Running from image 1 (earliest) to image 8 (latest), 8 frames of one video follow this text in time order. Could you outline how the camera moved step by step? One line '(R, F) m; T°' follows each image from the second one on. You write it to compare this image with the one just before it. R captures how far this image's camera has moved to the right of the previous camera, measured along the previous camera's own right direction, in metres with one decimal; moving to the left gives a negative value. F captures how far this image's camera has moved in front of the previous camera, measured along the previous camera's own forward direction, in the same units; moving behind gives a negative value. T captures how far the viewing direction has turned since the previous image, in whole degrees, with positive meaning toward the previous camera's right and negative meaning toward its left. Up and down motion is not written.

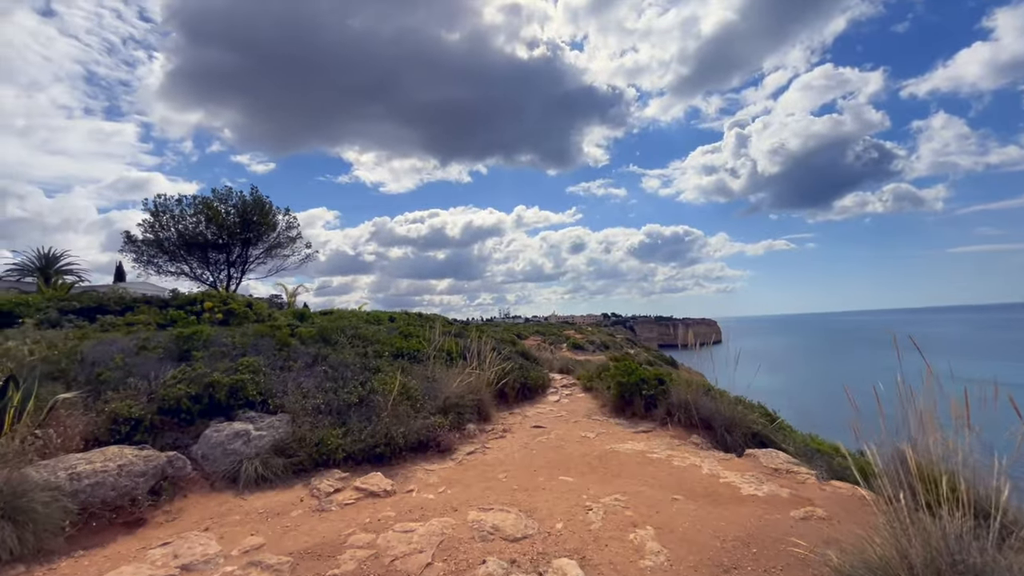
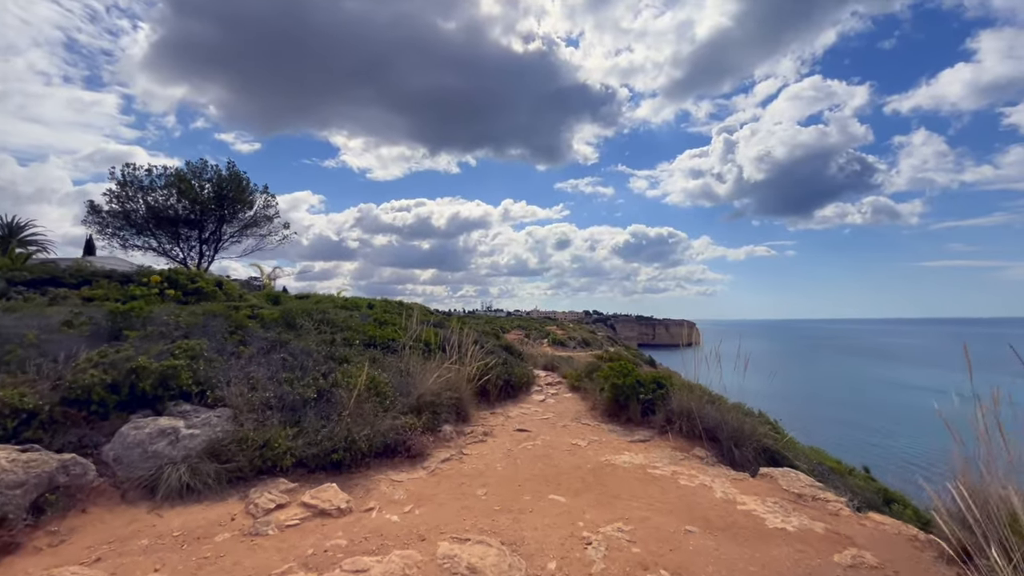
(-0.1, +0.9) m; +2°
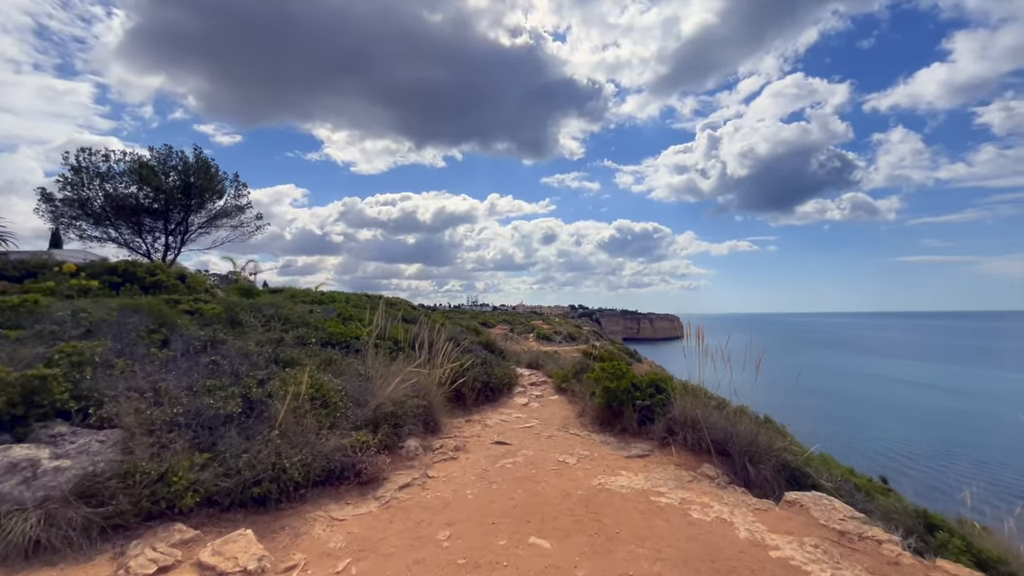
(+0.1, +1.0) m; +2°
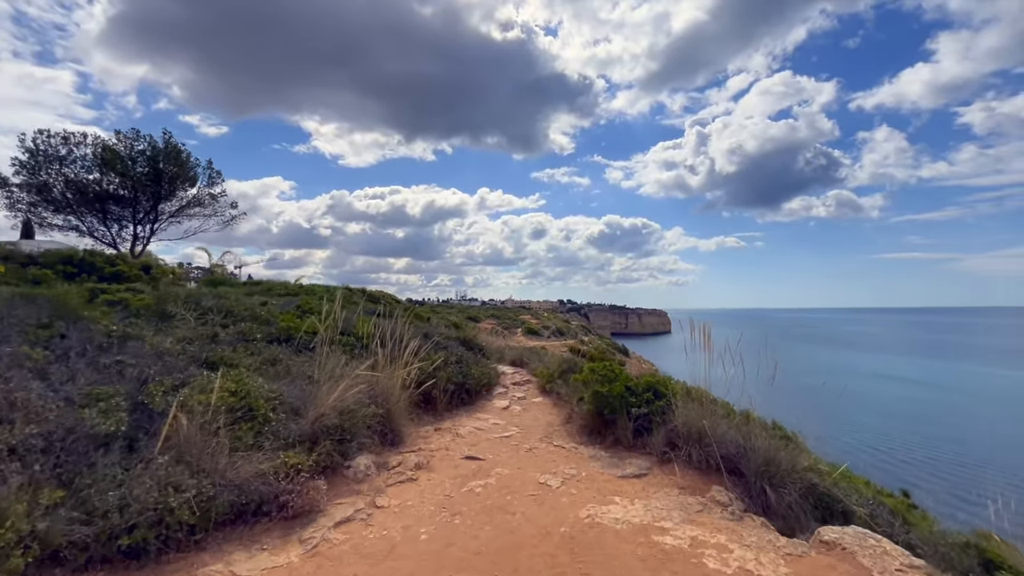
(+0.2, +1.0) m; +1°
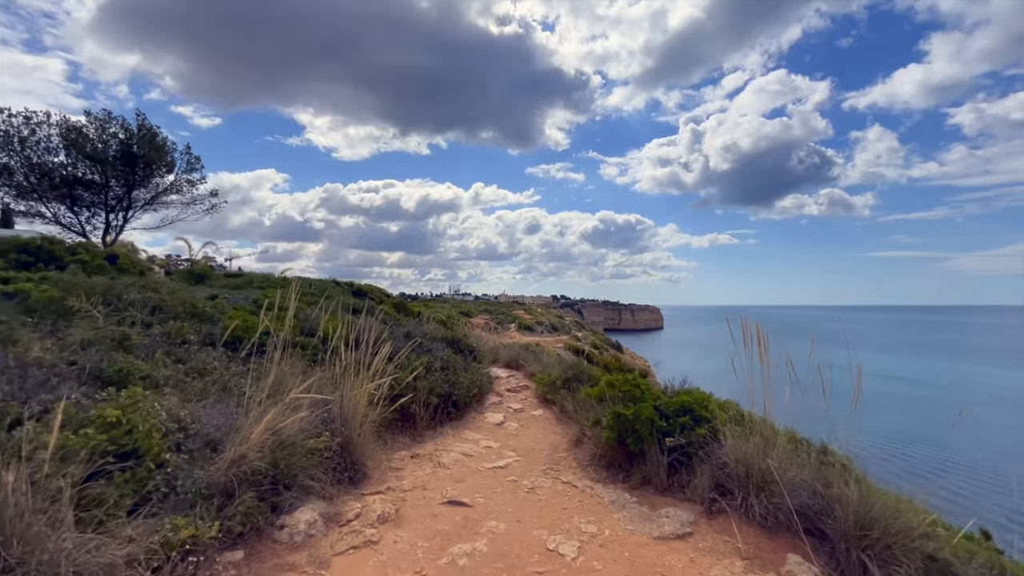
(0.0, +1.3) m; +1°
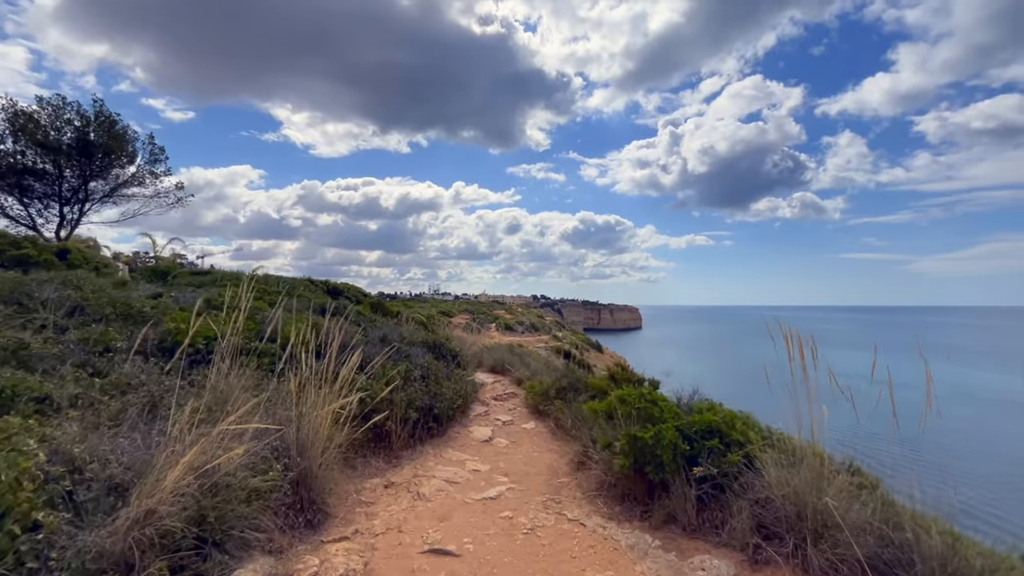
(-0.1, +0.8) m; +2°
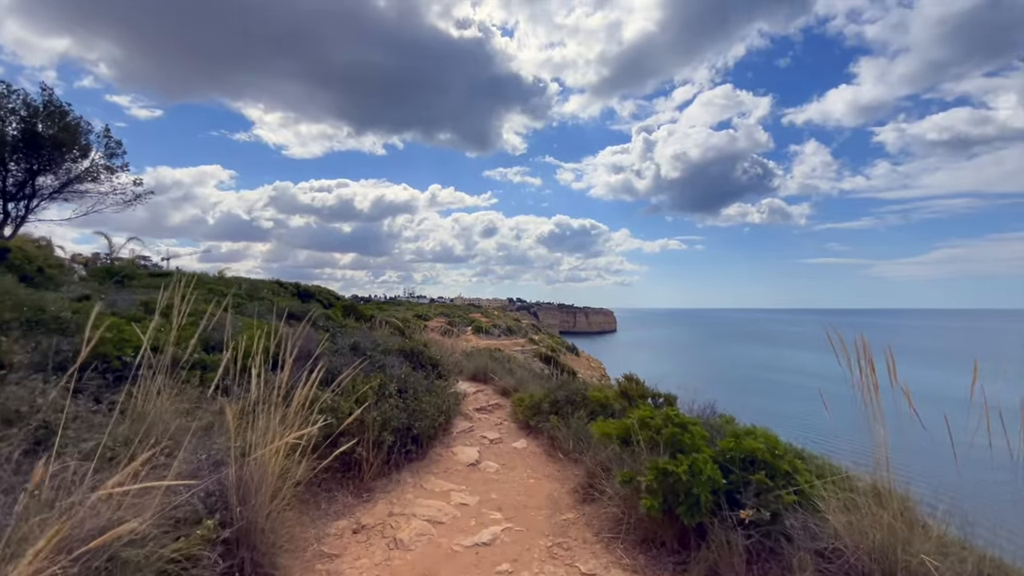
(-0.2, +0.7) m; +3°
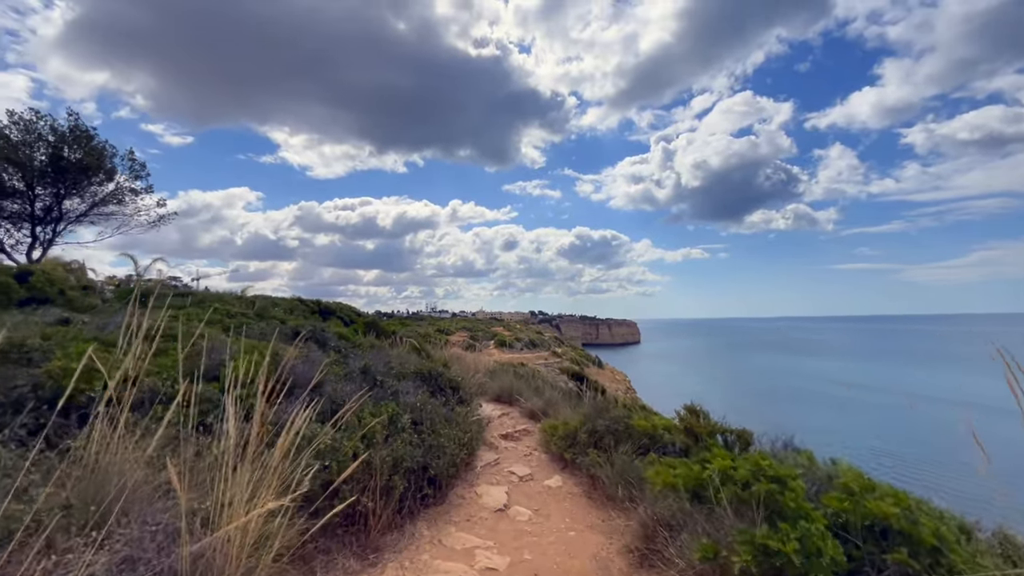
(-0.1, +0.7) m; -2°
